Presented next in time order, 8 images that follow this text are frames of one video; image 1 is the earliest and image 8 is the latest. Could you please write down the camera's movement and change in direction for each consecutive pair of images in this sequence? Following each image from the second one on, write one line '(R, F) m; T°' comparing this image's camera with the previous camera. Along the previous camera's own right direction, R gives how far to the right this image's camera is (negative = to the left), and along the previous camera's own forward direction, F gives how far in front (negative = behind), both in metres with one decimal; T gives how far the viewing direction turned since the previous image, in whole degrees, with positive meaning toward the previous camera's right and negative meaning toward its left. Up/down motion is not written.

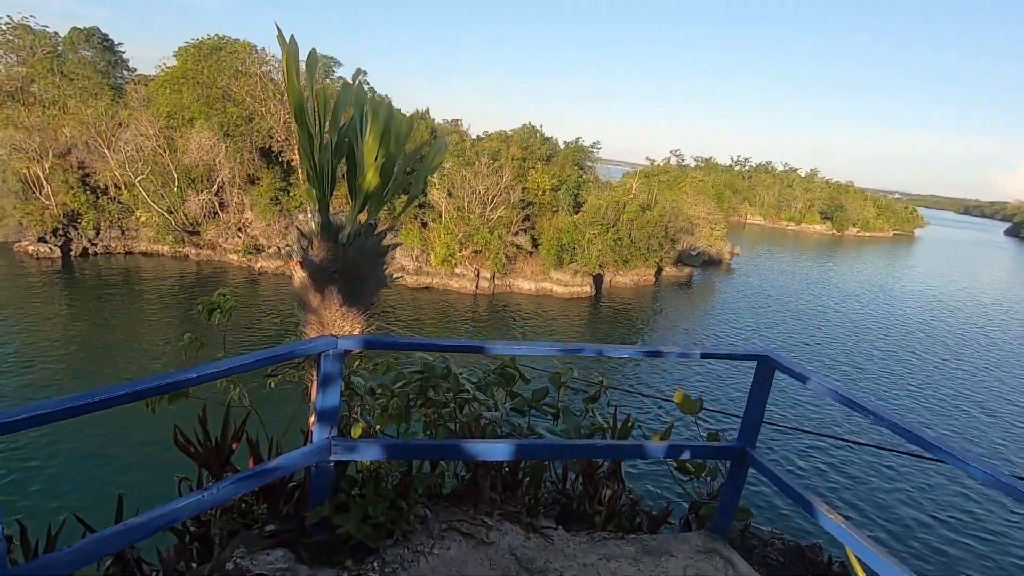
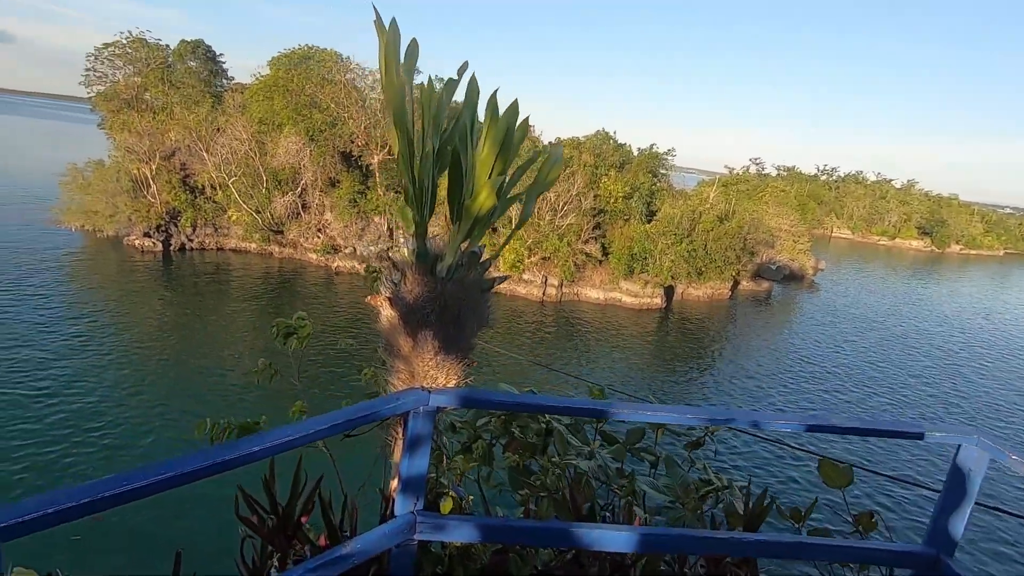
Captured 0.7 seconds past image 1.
(-0.2, +0.4) m; -7°
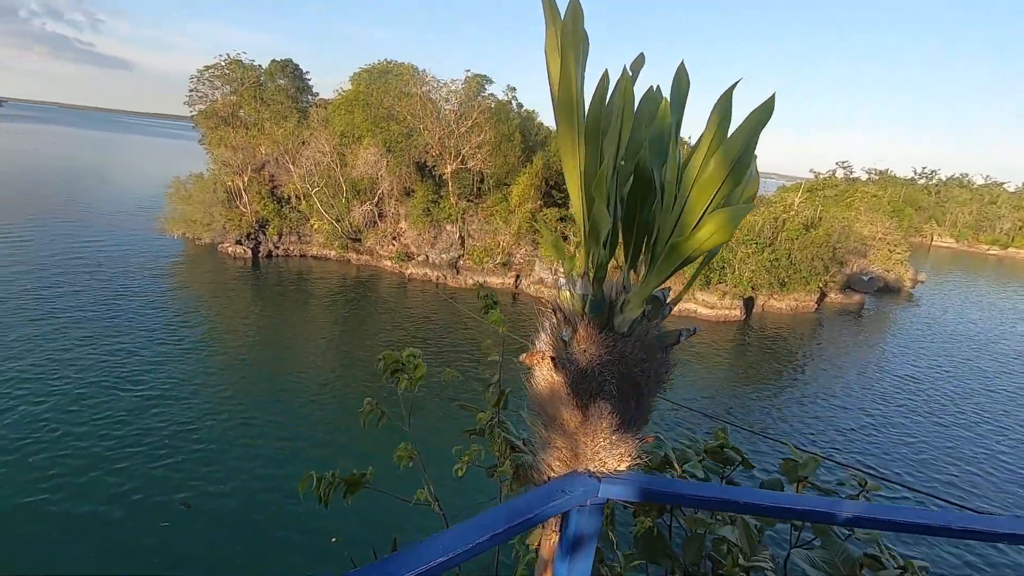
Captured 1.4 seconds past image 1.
(-0.3, +0.3) m; -7°
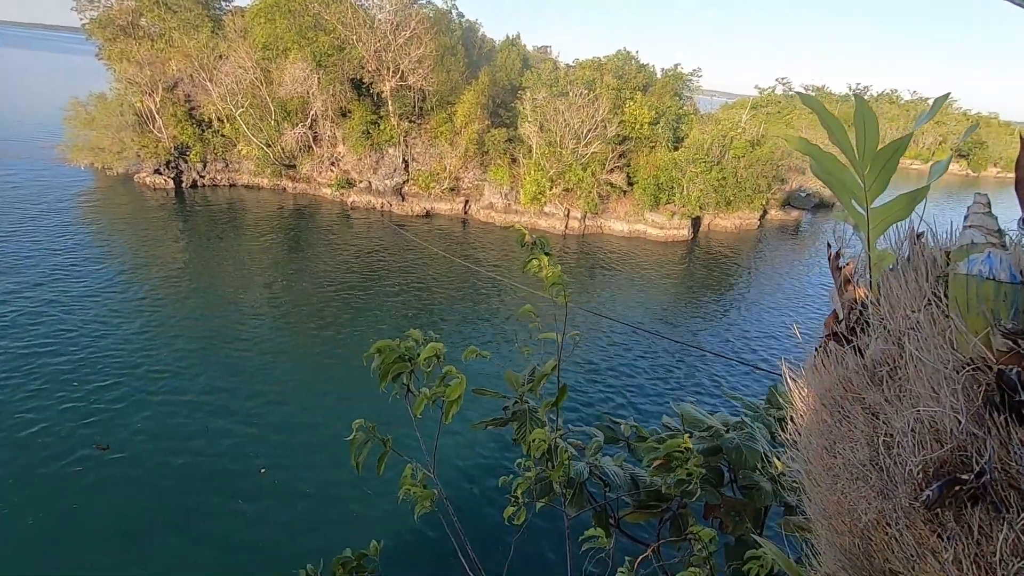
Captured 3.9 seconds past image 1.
(-0.3, +0.8) m; +6°
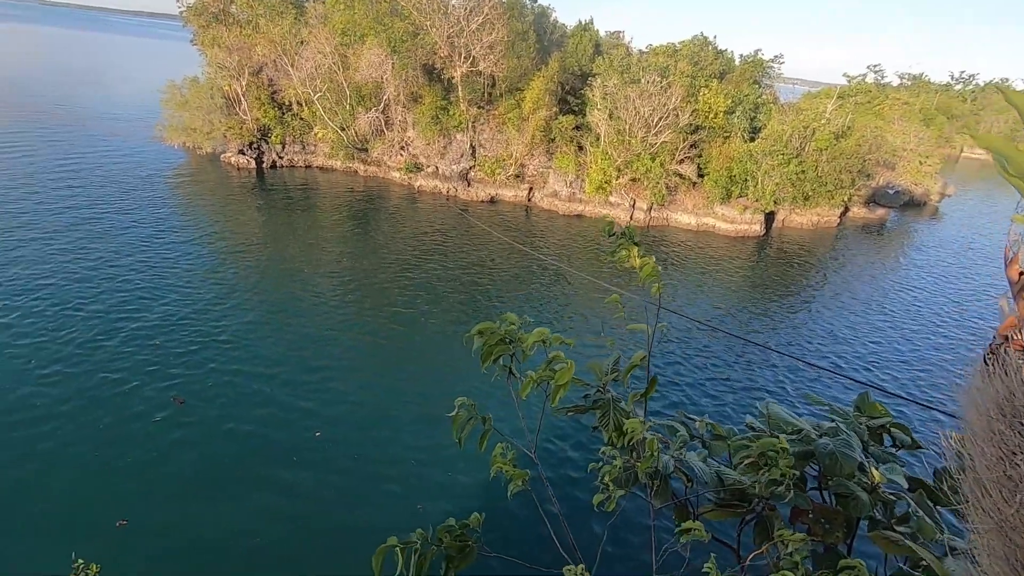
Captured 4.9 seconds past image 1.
(-0.1, 0.0) m; -6°
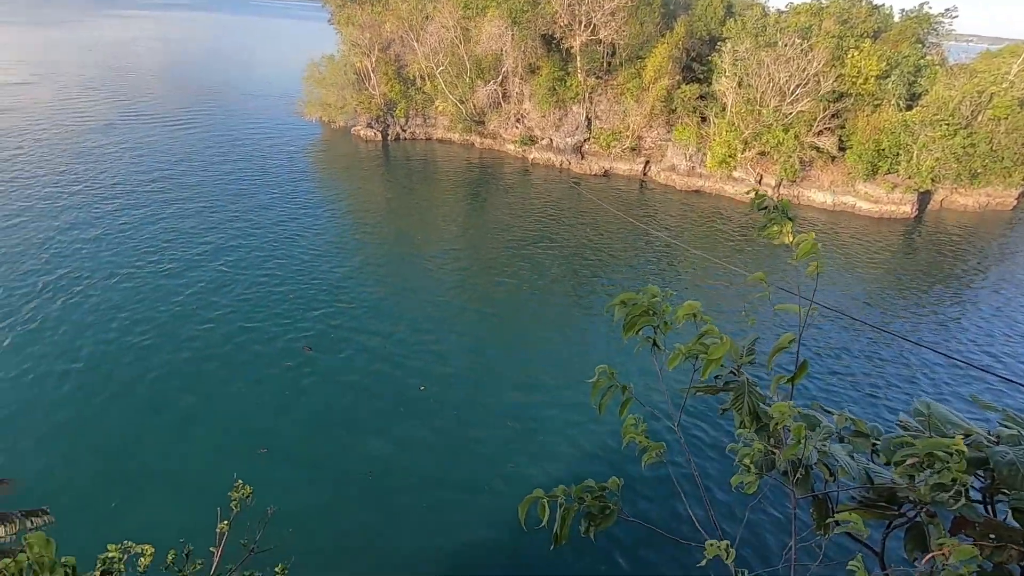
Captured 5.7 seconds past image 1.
(-0.1, 0.0) m; -11°
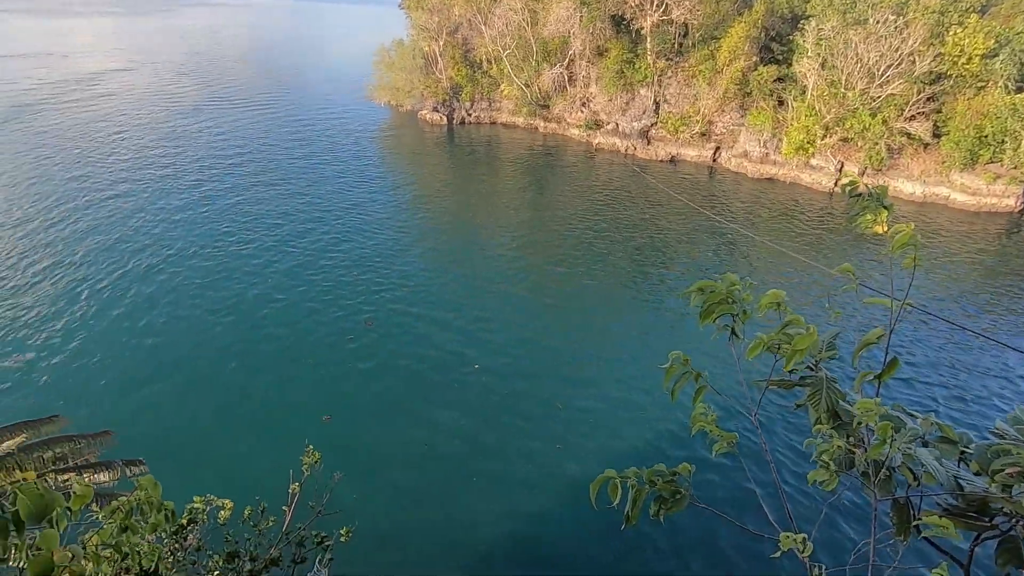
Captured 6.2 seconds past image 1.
(0.0, 0.0) m; -6°
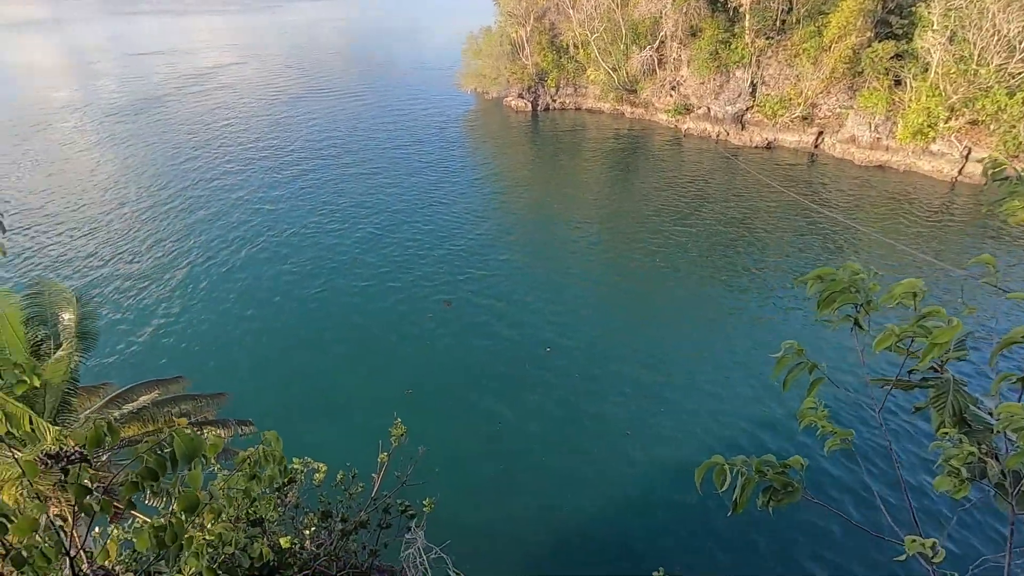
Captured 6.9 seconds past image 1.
(-0.1, 0.0) m; -8°
